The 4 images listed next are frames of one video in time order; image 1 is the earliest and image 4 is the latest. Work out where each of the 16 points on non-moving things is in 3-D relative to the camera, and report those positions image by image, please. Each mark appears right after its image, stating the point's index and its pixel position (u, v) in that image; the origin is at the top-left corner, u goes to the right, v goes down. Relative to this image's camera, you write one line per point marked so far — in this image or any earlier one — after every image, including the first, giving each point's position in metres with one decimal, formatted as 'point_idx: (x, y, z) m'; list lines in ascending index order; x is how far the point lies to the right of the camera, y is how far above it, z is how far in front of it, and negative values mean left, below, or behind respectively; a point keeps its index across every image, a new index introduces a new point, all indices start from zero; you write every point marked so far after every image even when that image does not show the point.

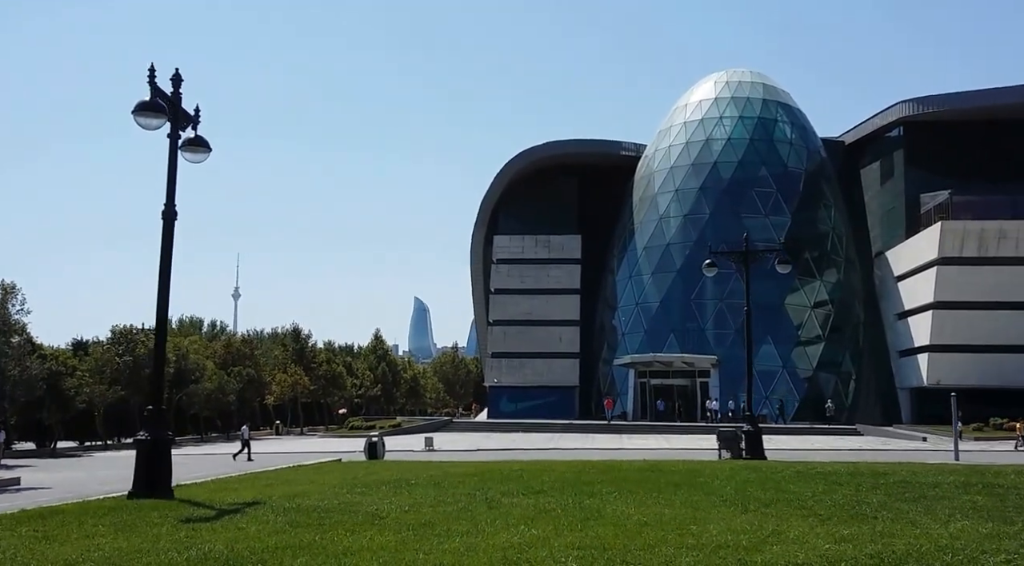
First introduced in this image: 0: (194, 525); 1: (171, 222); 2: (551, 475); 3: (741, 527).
0: (-3.9, -3.0, +12.4) m
1: (-5.8, +1.0, +17.1) m
2: (+0.7, -3.6, +18.7) m
3: (+2.3, -2.5, +9.9) m
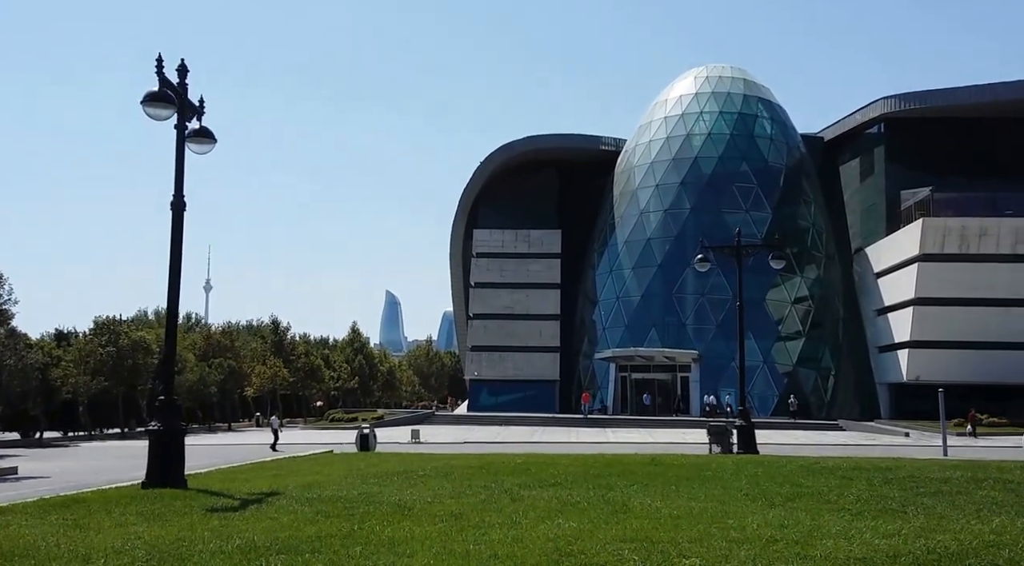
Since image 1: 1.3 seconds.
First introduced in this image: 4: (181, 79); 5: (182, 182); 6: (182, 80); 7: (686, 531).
0: (-3.6, -2.9, +12.4) m
1: (-5.6, +1.2, +17.0) m
2: (+0.9, -3.4, +18.8) m
3: (+2.7, -2.4, +10.1) m
4: (-5.7, +3.5, +17.2) m
5: (-5.7, +1.7, +17.2) m
6: (-5.7, +3.5, +17.2) m
7: (+1.6, -2.3, +9.4) m
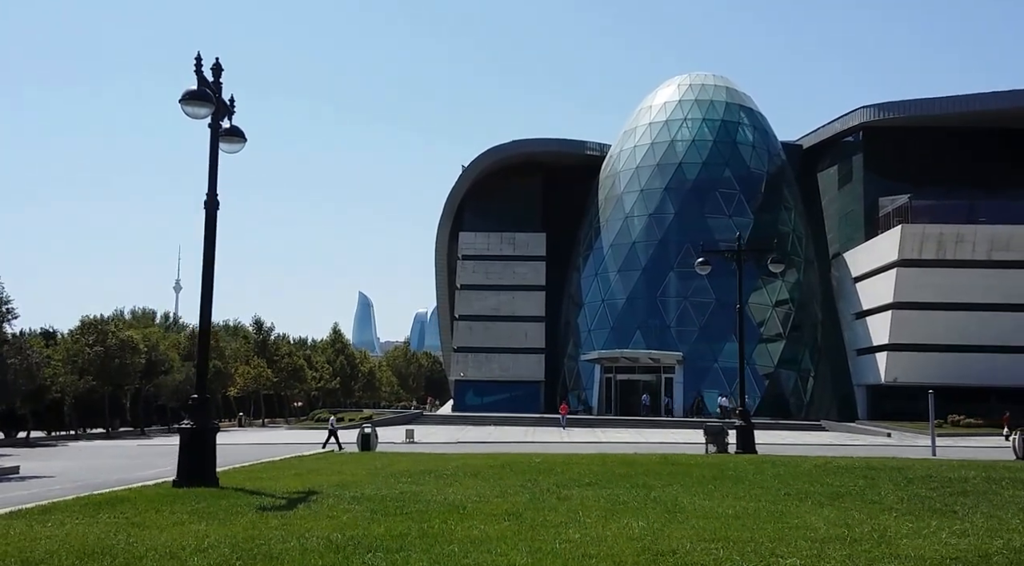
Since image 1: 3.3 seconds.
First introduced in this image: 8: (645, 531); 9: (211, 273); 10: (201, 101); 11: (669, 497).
0: (-2.9, -2.9, +12.6) m
1: (-5.1, +1.2, +17.1) m
2: (+1.3, -3.5, +19.1) m
3: (+3.4, -2.5, +10.5) m
4: (-5.1, +3.5, +17.2) m
5: (-5.1, +1.7, +17.3) m
6: (-5.1, +3.5, +17.3) m
7: (+2.4, -2.4, +9.7) m
8: (+1.3, -2.5, +10.2) m
9: (-5.1, +0.2, +16.8) m
10: (-5.0, +2.9, +16.3) m
11: (+2.1, -2.9, +13.5) m
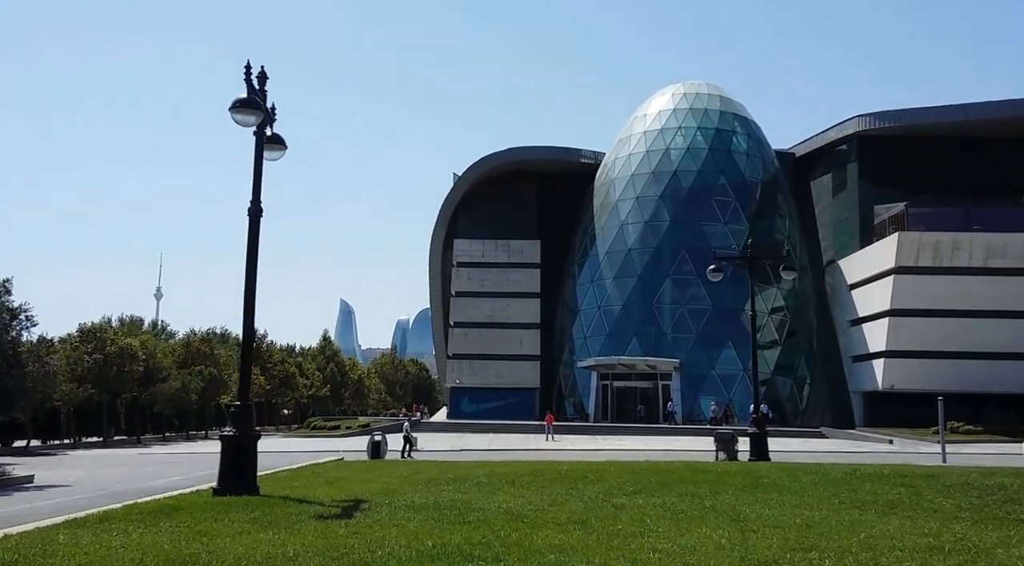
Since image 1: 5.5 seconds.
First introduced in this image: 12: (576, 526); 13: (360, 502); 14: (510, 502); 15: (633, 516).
0: (-2.1, -3.0, +12.5) m
1: (-4.4, +1.0, +17.0) m
2: (+1.9, -3.6, +19.1) m
3: (+4.2, -2.6, +10.6) m
4: (-4.4, +3.4, +17.1) m
5: (-4.5, +1.6, +17.2) m
6: (-4.4, +3.4, +17.2) m
7: (+3.2, -2.5, +9.8) m
8: (+2.2, -2.6, +10.3) m
9: (-4.4, +0.1, +16.7) m
10: (-4.3, +2.8, +16.2) m
11: (+2.9, -3.0, +13.5) m
12: (+0.7, -2.8, +11.7) m
13: (-2.2, -3.2, +14.7) m
14: (-0.1, -3.2, +14.5) m
15: (+1.5, -2.9, +12.7) m
